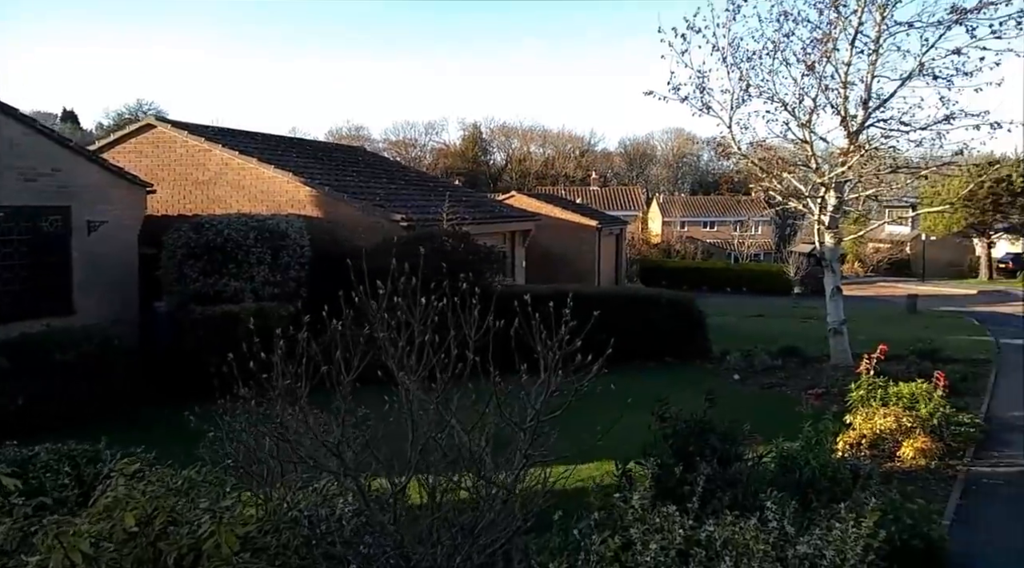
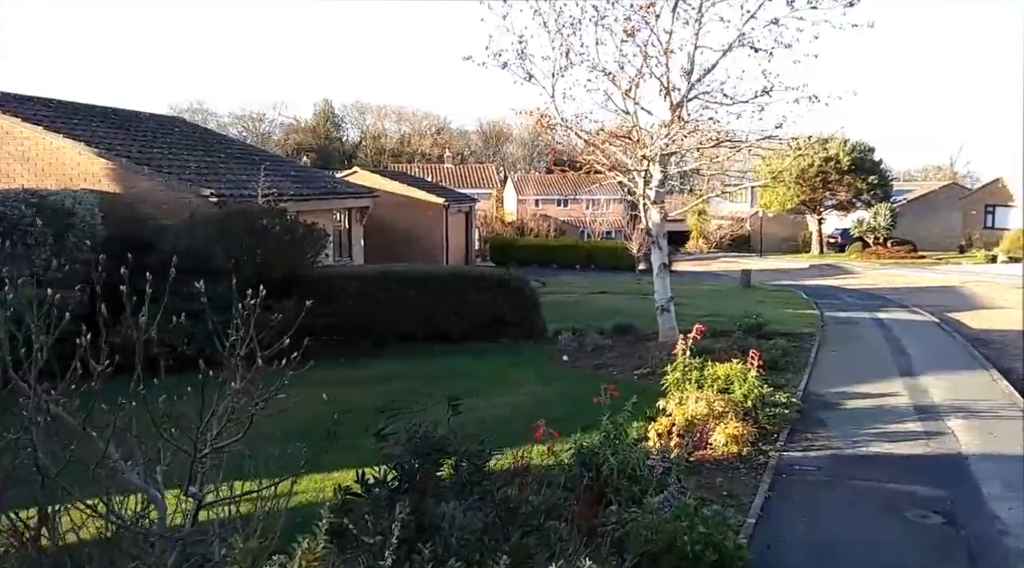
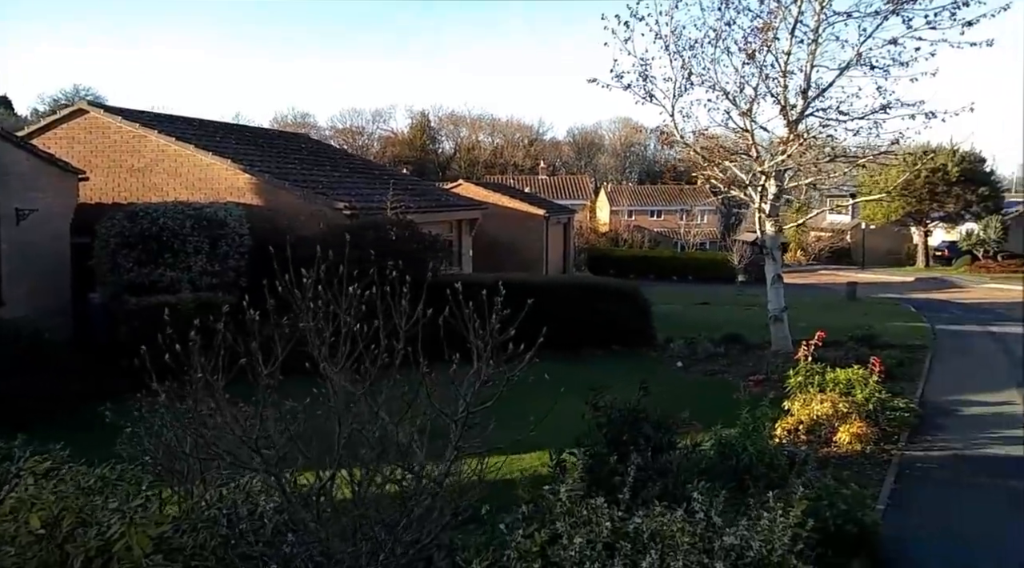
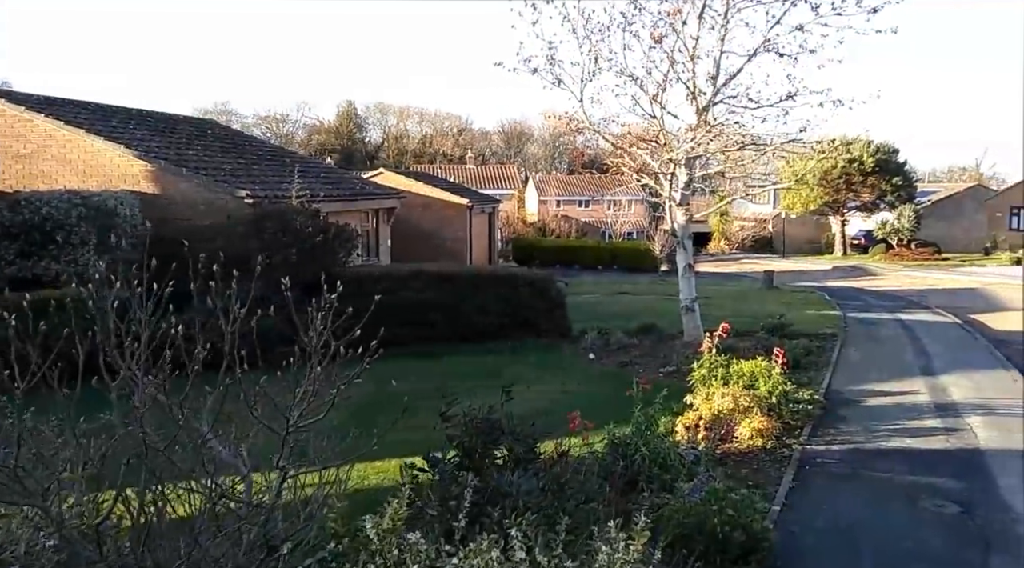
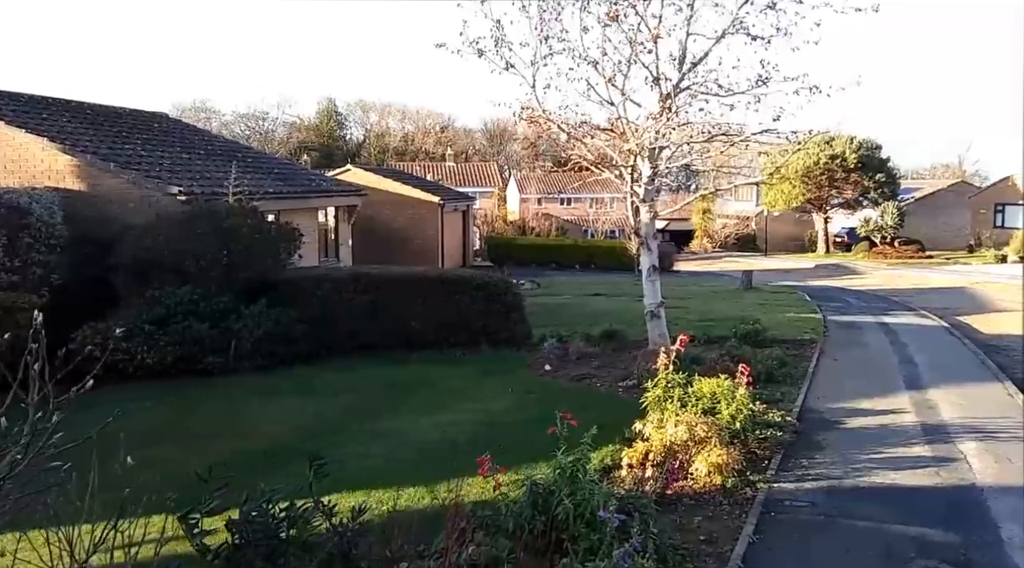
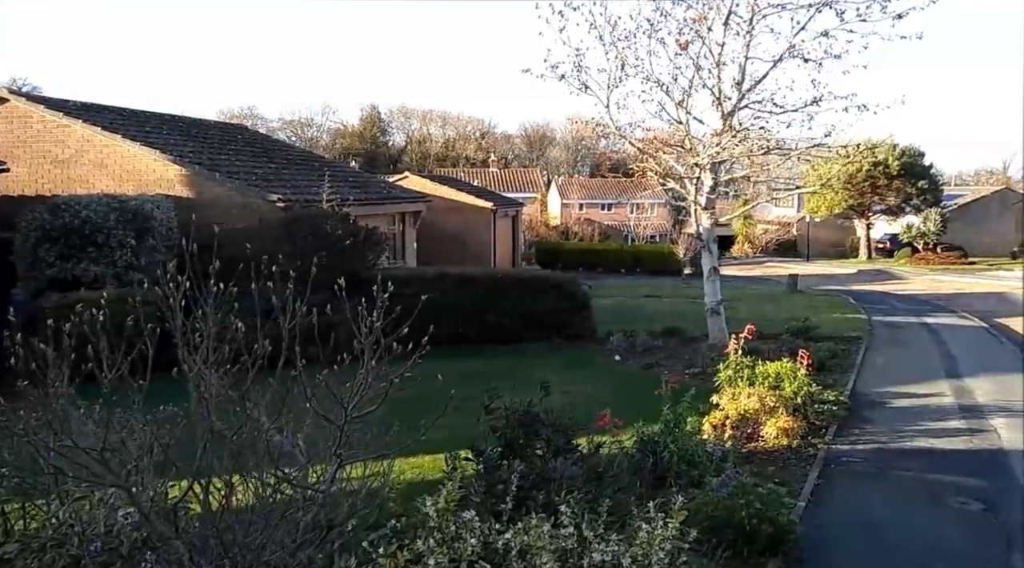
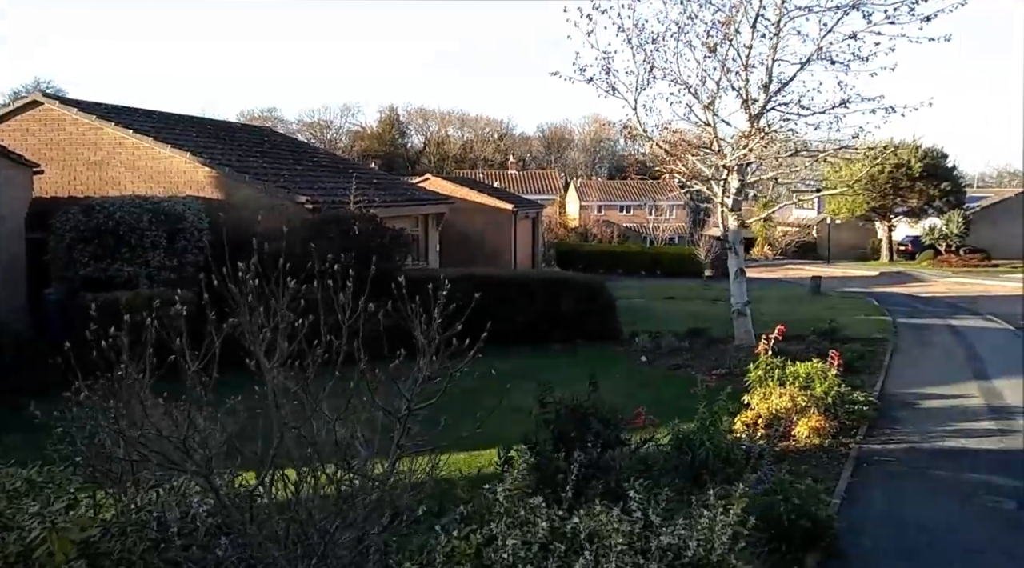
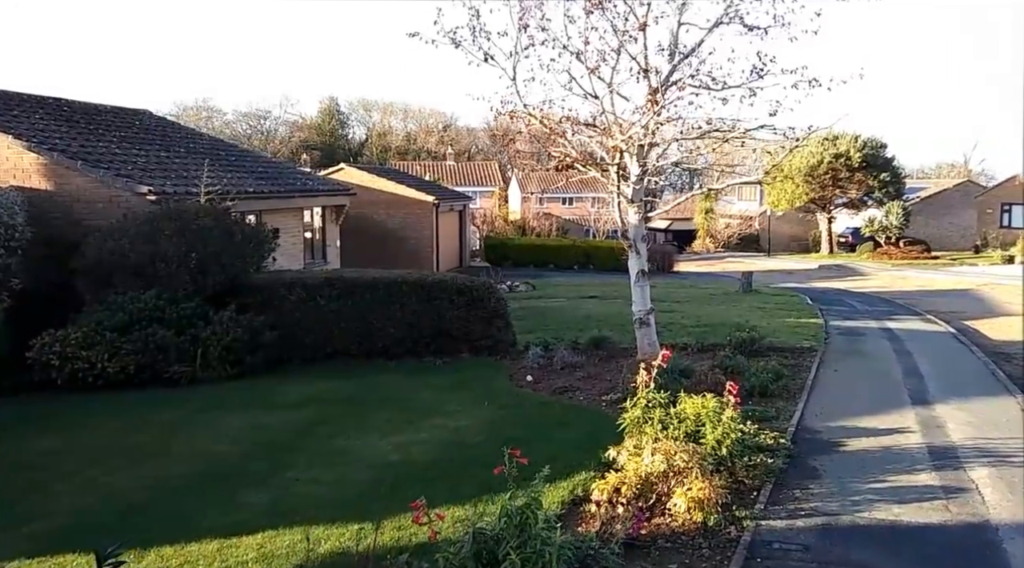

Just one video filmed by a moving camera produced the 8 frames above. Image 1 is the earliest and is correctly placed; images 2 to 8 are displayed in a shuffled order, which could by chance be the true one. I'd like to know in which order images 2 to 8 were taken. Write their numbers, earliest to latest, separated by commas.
3, 7, 6, 4, 2, 5, 8
